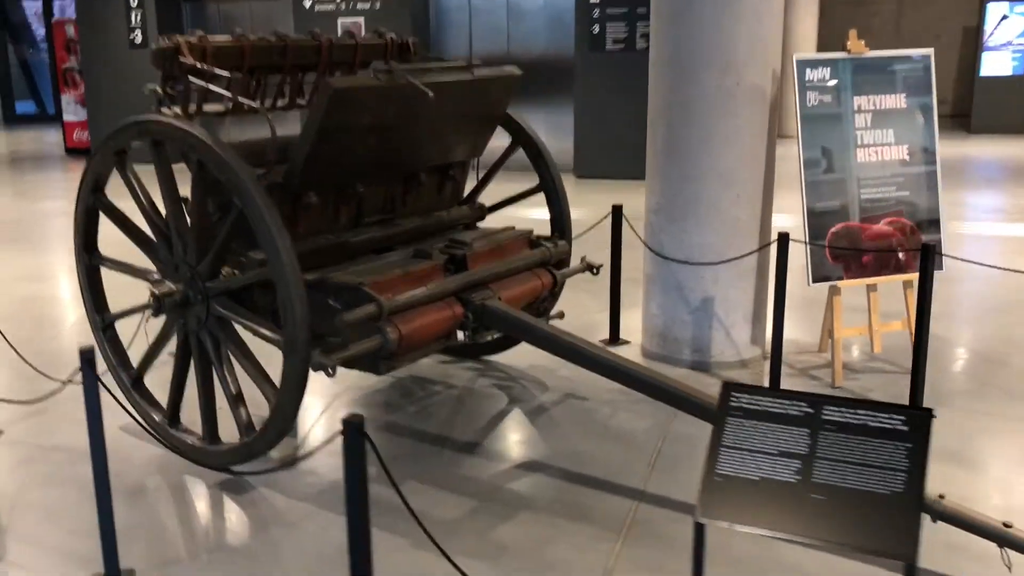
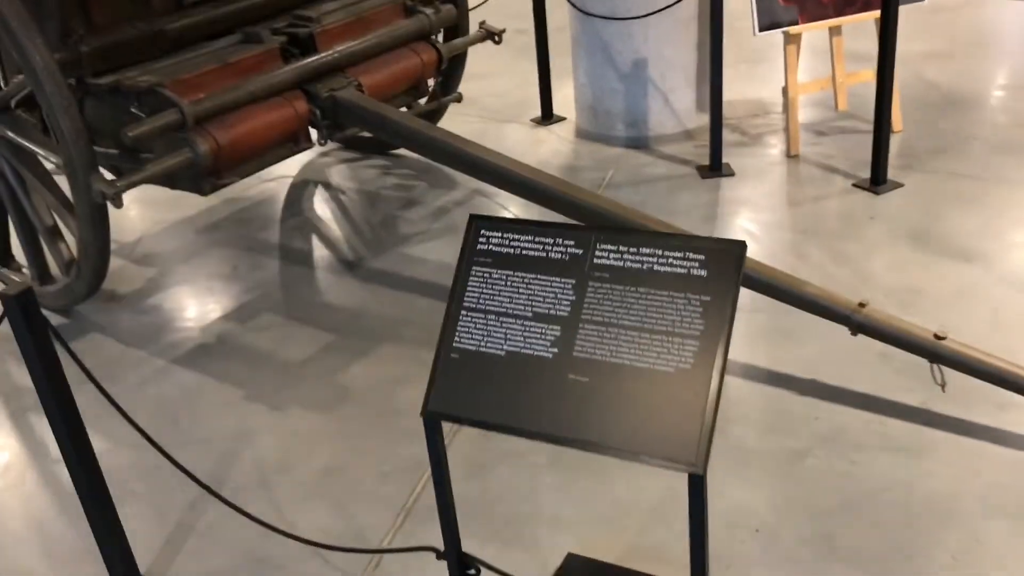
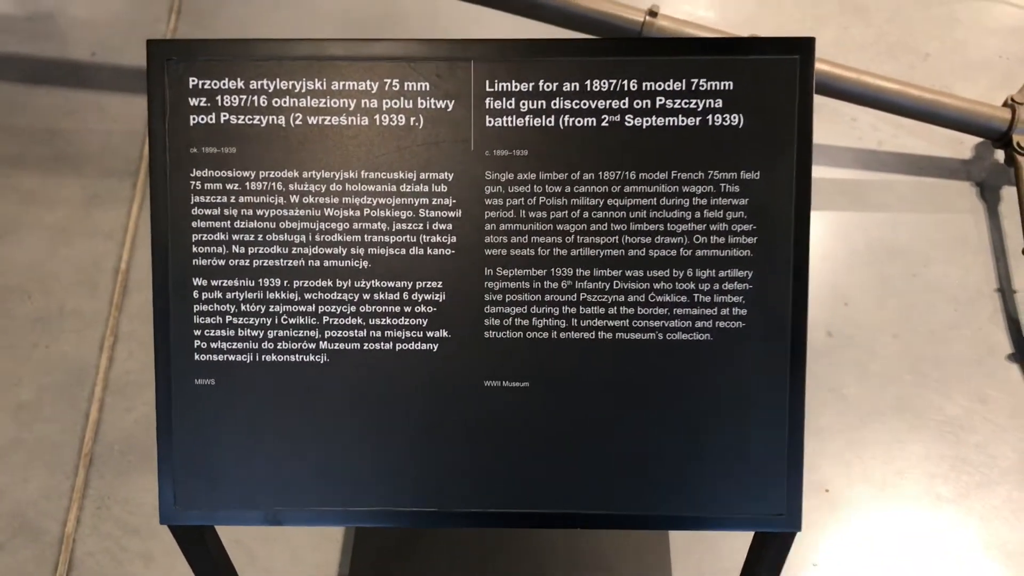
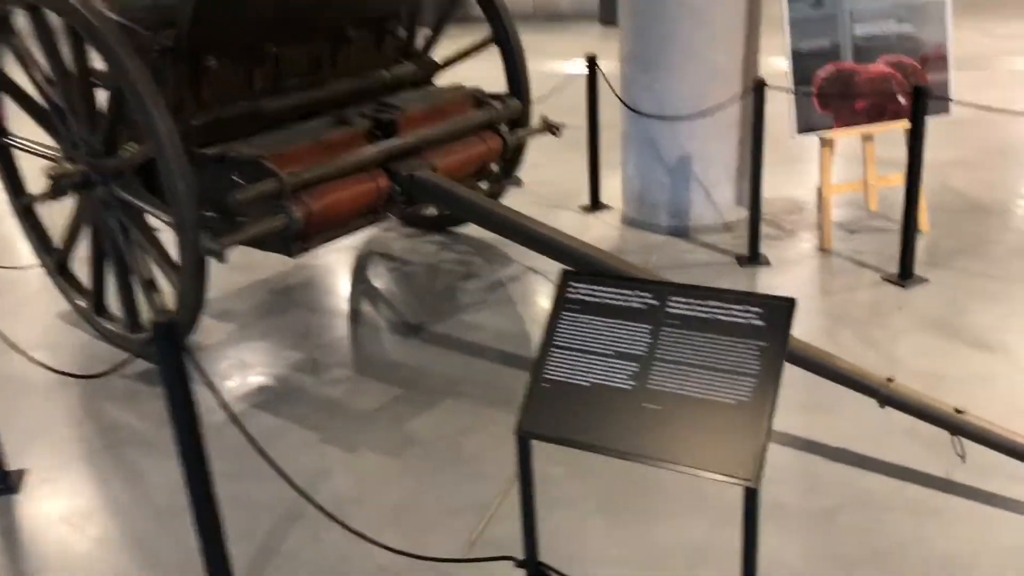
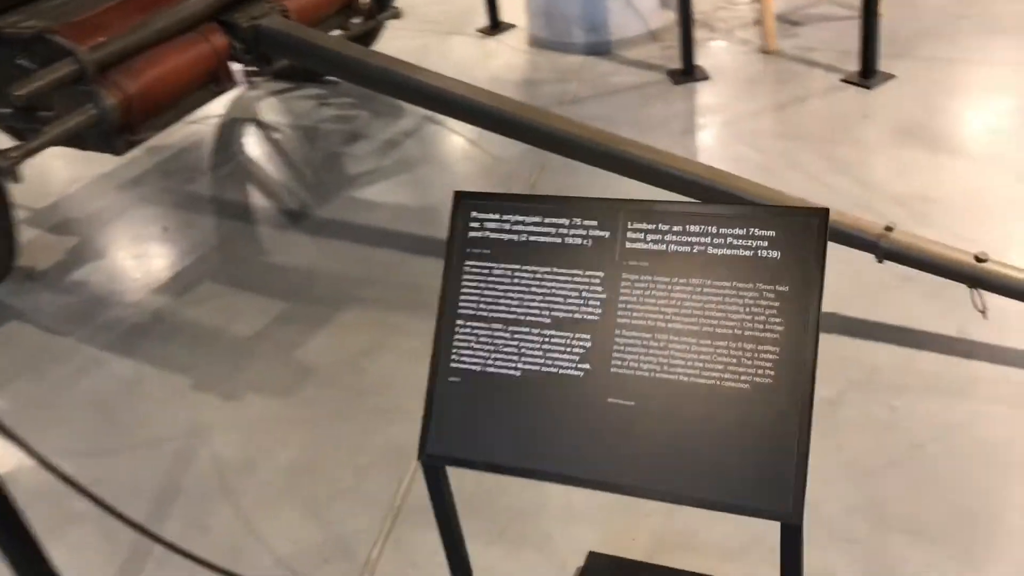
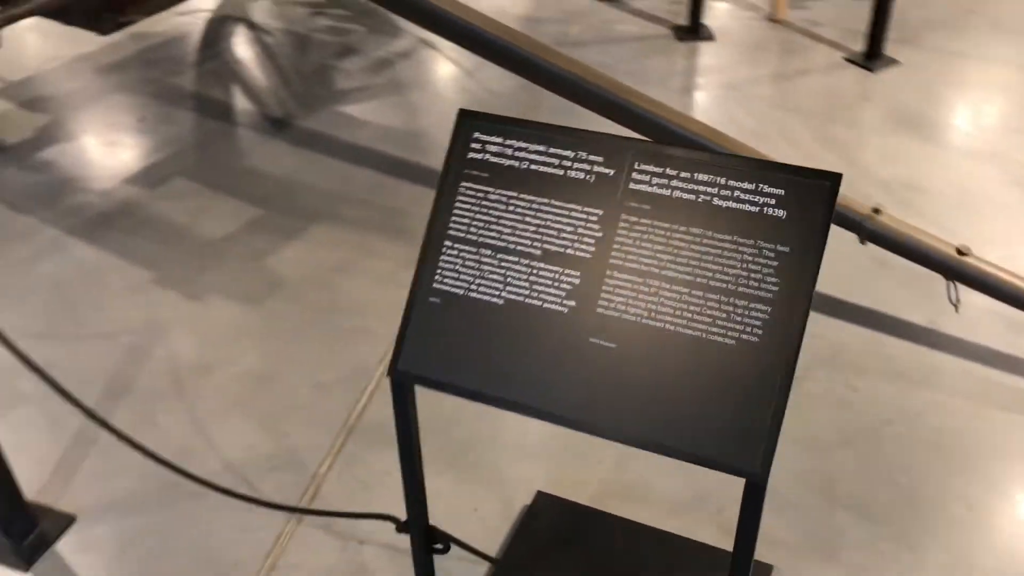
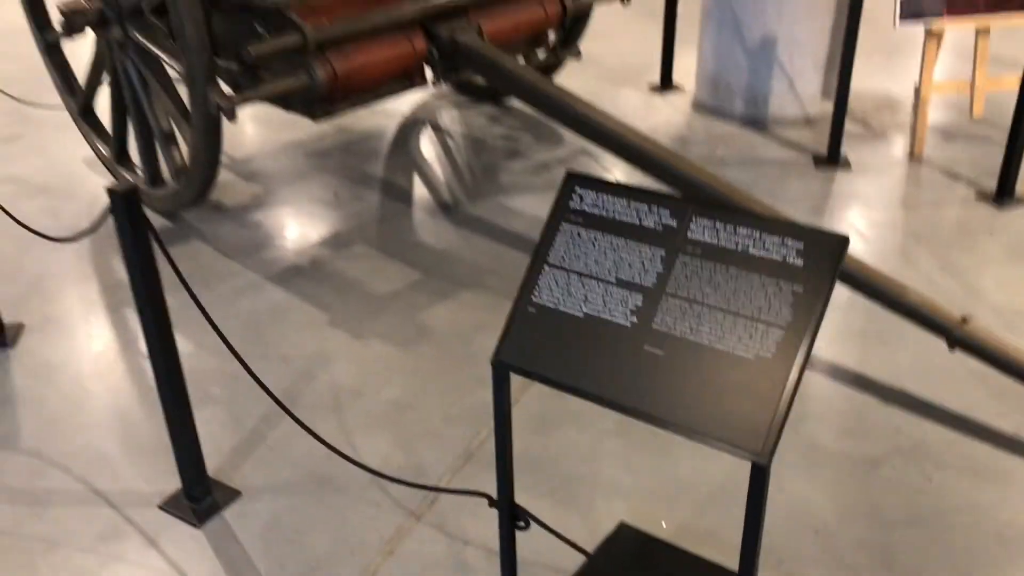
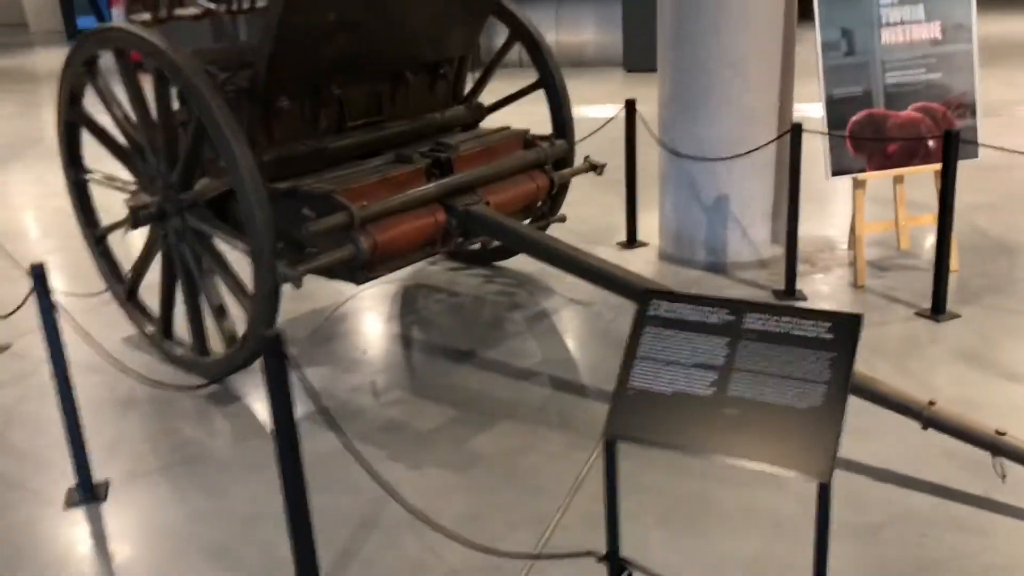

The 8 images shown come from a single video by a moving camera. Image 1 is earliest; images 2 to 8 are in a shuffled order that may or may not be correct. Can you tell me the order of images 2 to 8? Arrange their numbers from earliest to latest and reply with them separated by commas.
8, 4, 2, 5, 3, 6, 7
